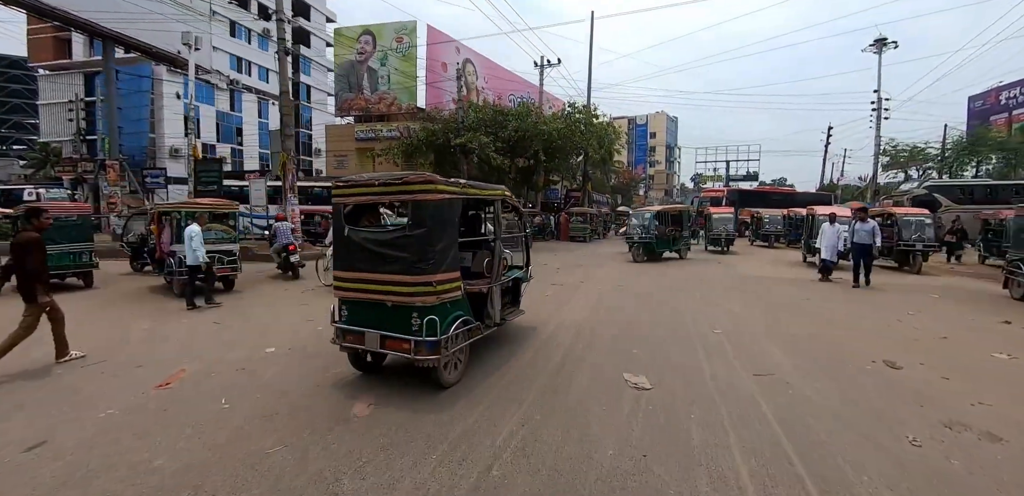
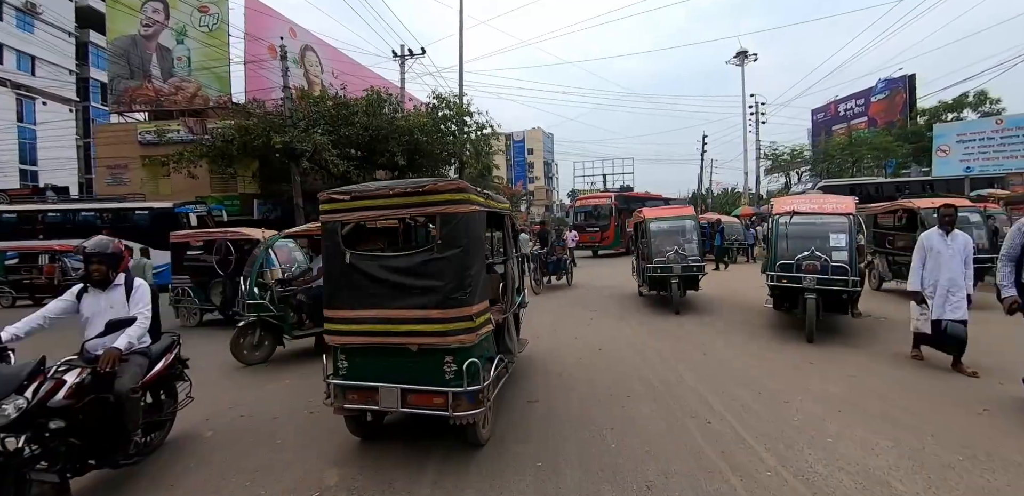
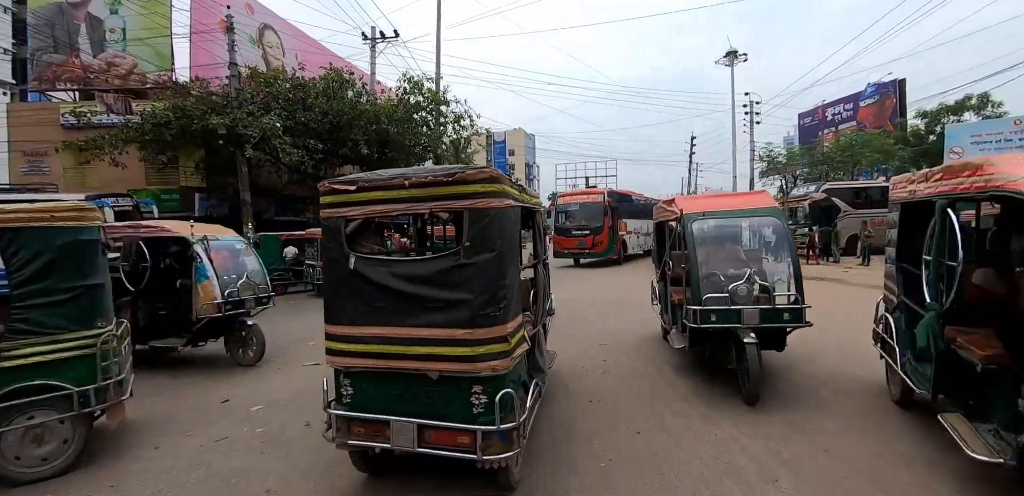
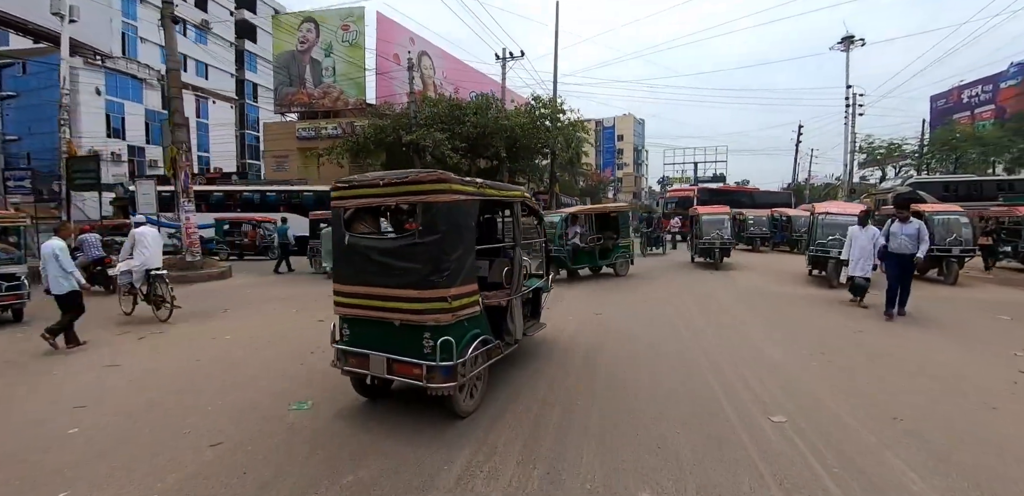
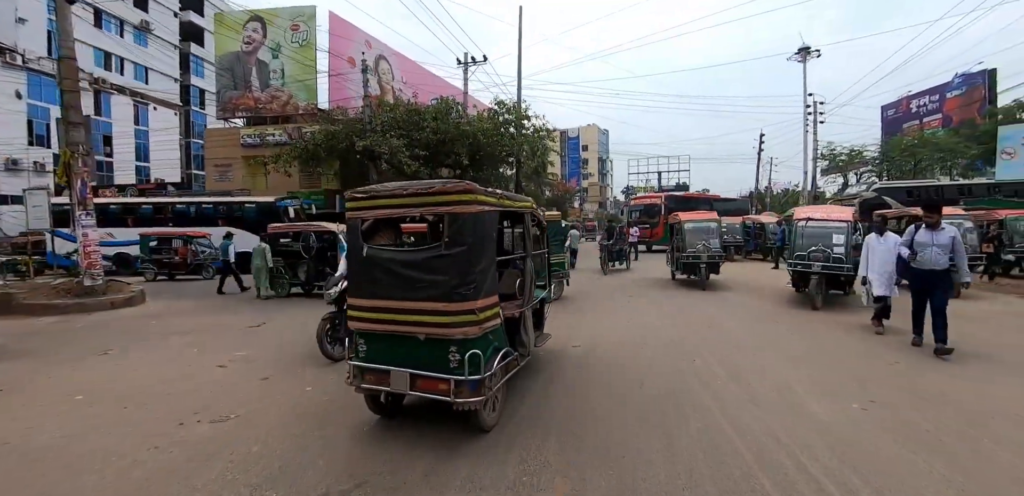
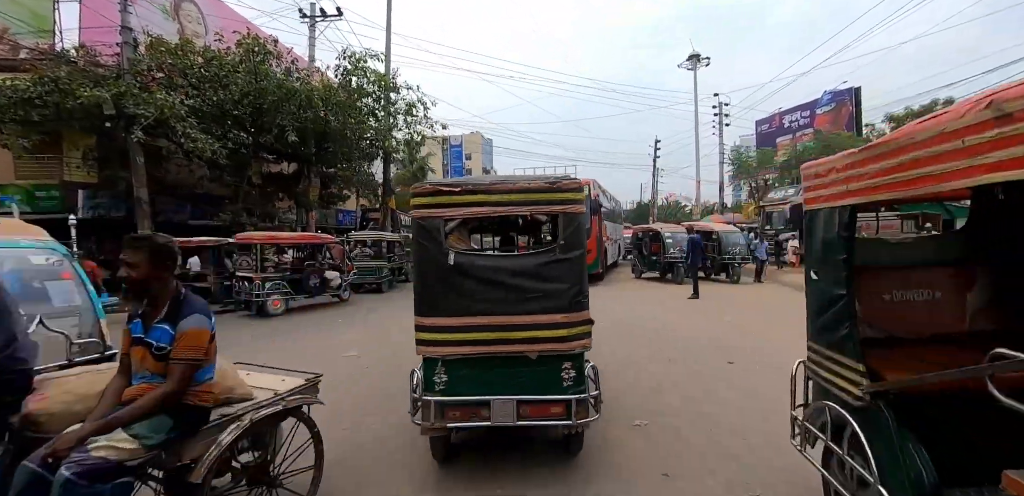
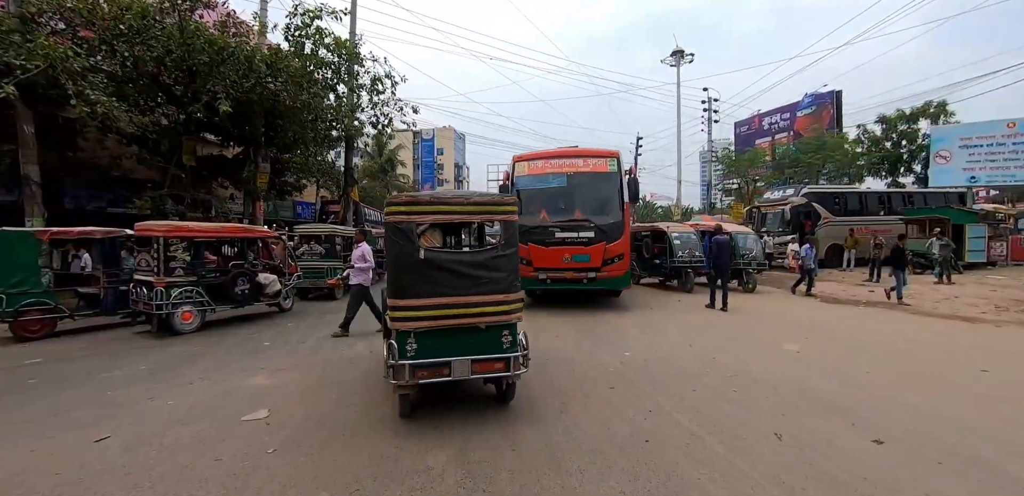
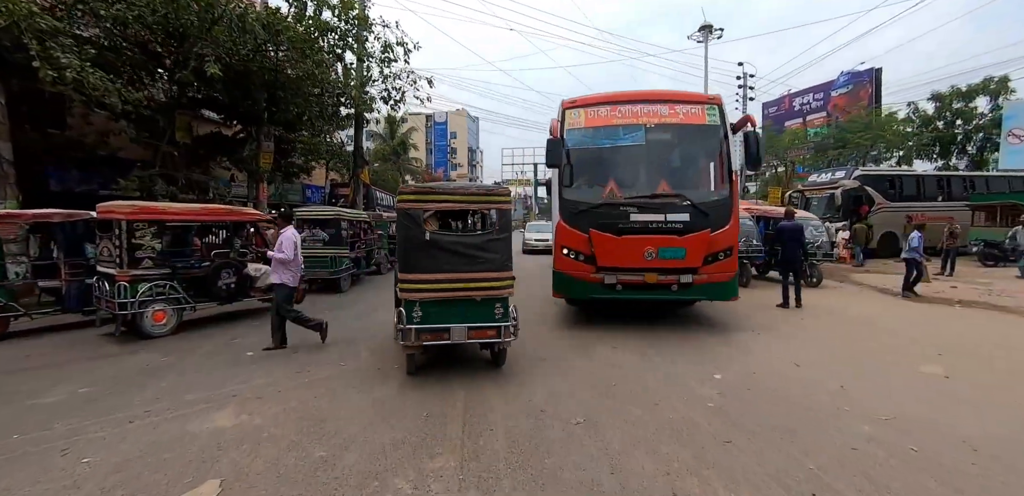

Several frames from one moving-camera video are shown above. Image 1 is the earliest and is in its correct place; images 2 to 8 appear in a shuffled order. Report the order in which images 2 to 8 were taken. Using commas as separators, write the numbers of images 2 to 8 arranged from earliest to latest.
4, 5, 2, 3, 6, 7, 8
